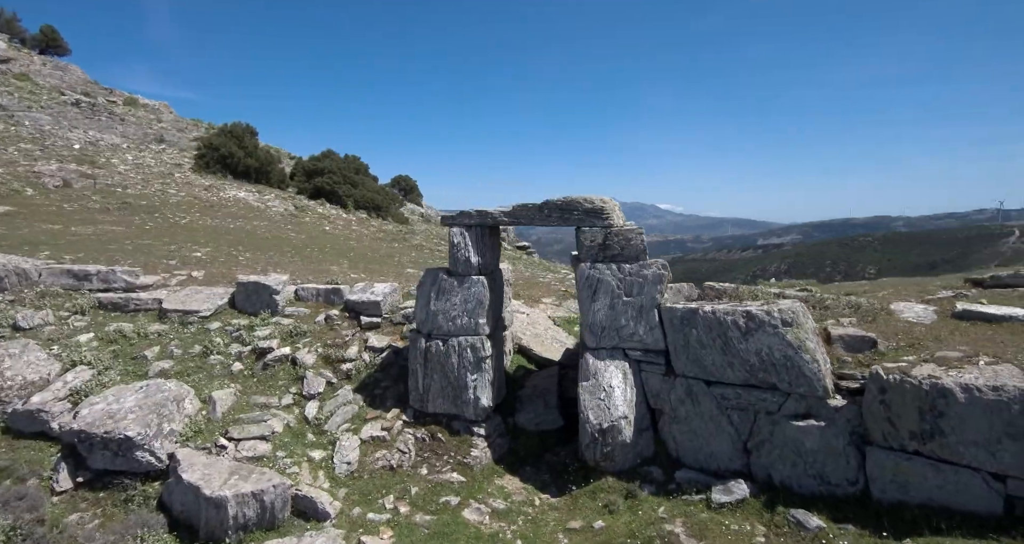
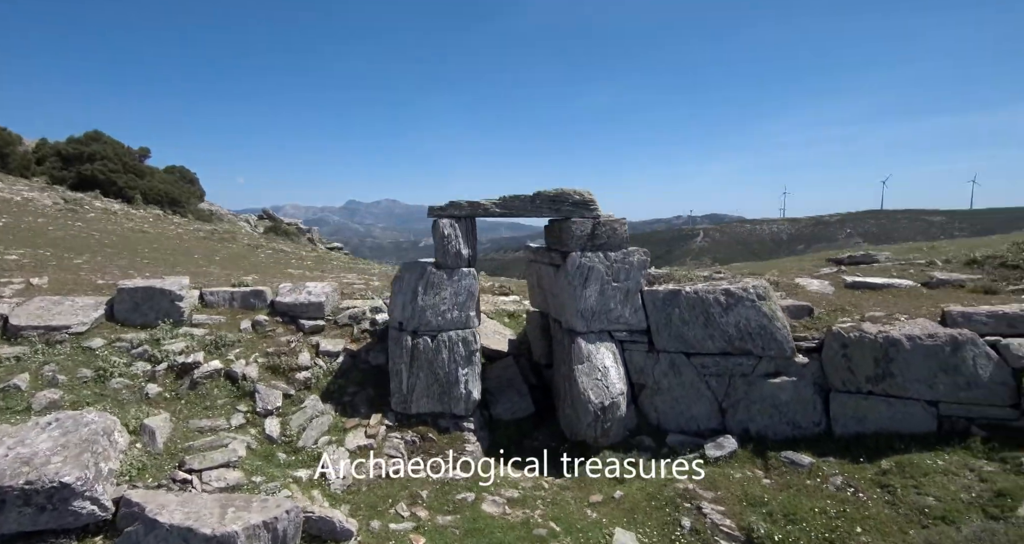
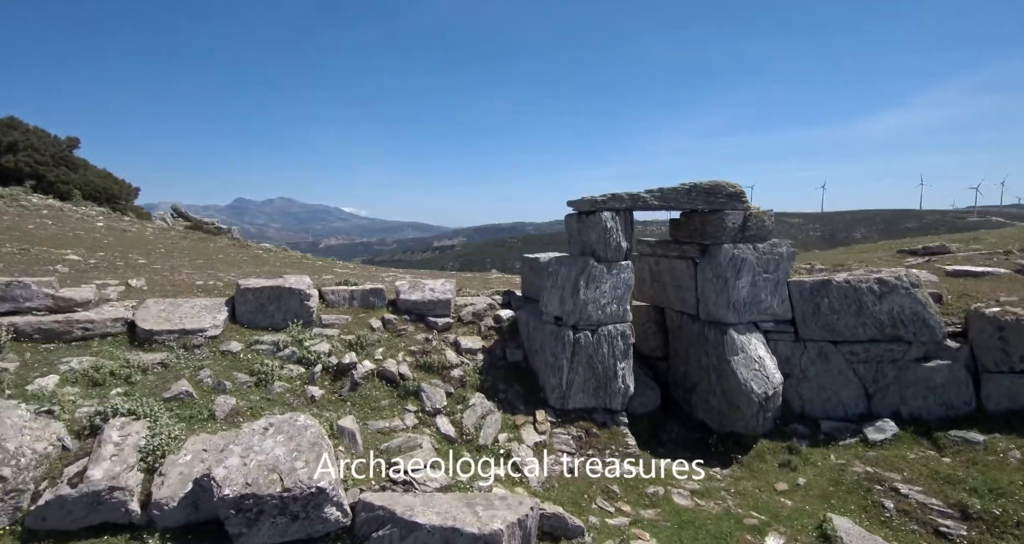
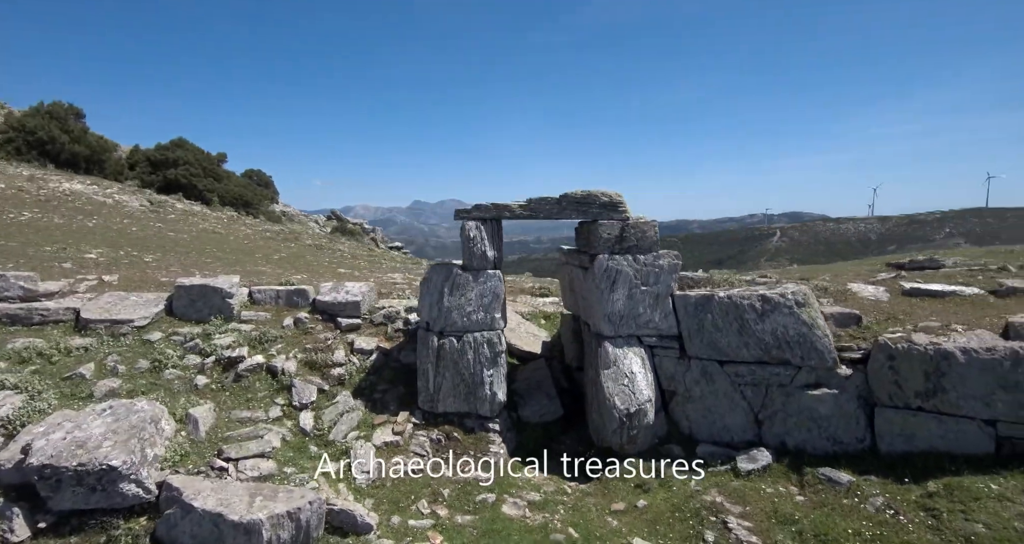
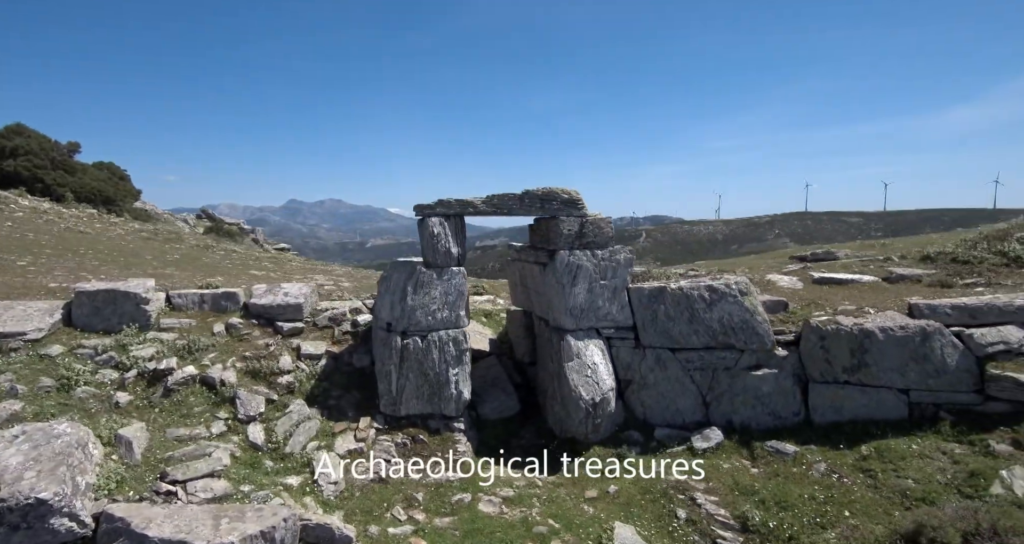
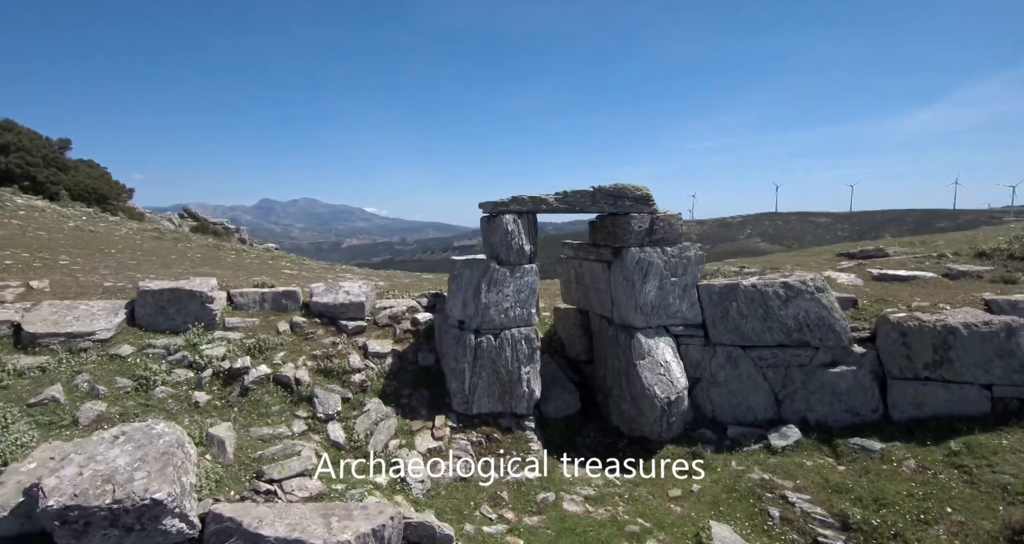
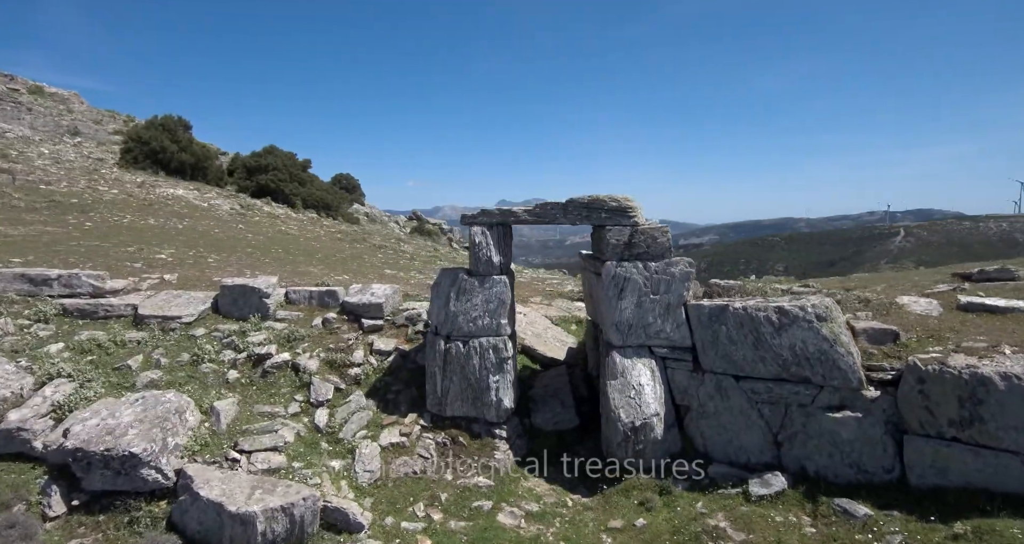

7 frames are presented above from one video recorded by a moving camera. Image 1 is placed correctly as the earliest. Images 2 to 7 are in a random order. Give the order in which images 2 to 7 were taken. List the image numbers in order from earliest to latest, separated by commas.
7, 4, 2, 5, 6, 3
